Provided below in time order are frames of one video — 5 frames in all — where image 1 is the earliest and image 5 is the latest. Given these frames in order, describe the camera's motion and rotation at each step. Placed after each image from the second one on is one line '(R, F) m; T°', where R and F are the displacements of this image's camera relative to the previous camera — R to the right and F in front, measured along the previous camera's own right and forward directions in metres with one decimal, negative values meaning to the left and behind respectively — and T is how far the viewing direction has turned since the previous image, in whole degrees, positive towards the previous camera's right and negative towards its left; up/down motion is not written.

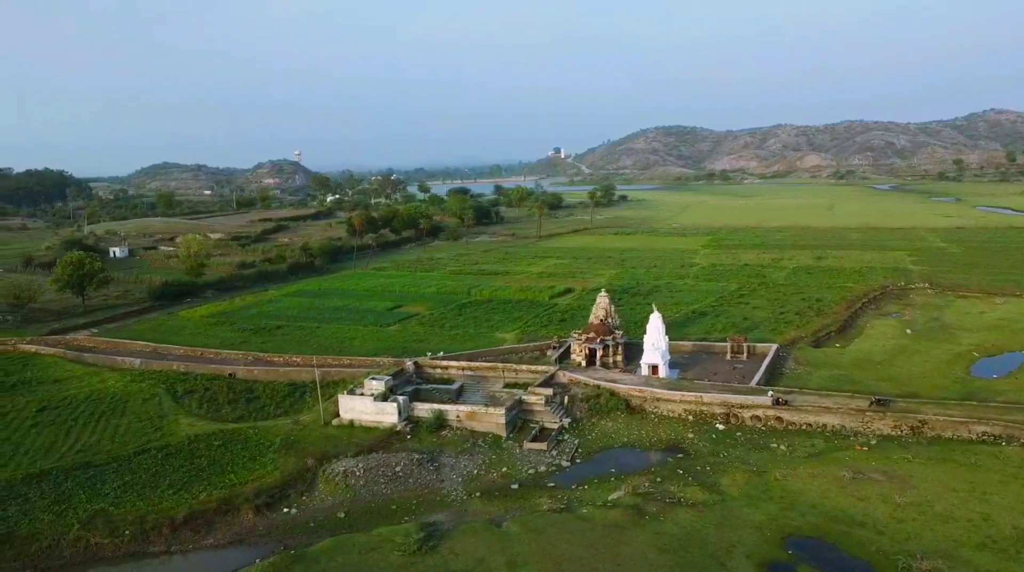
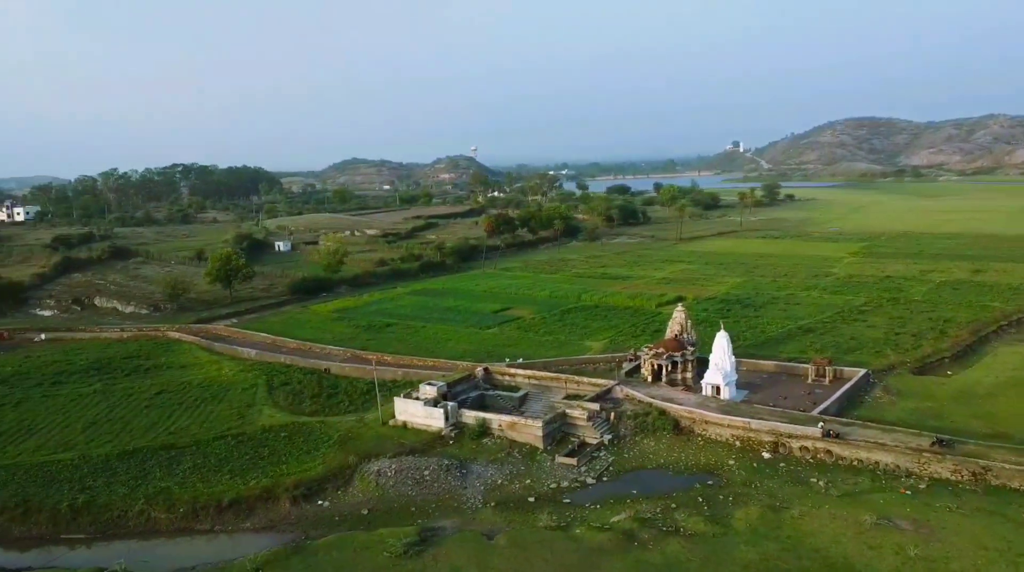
(+3.2, -0.1) m; -12°
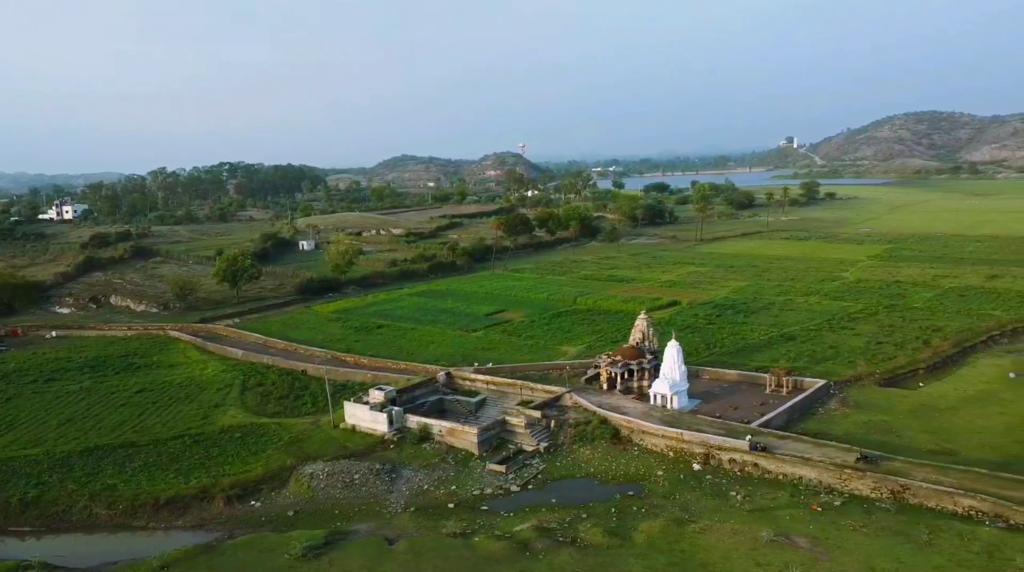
(+2.9, -0.3) m; -3°
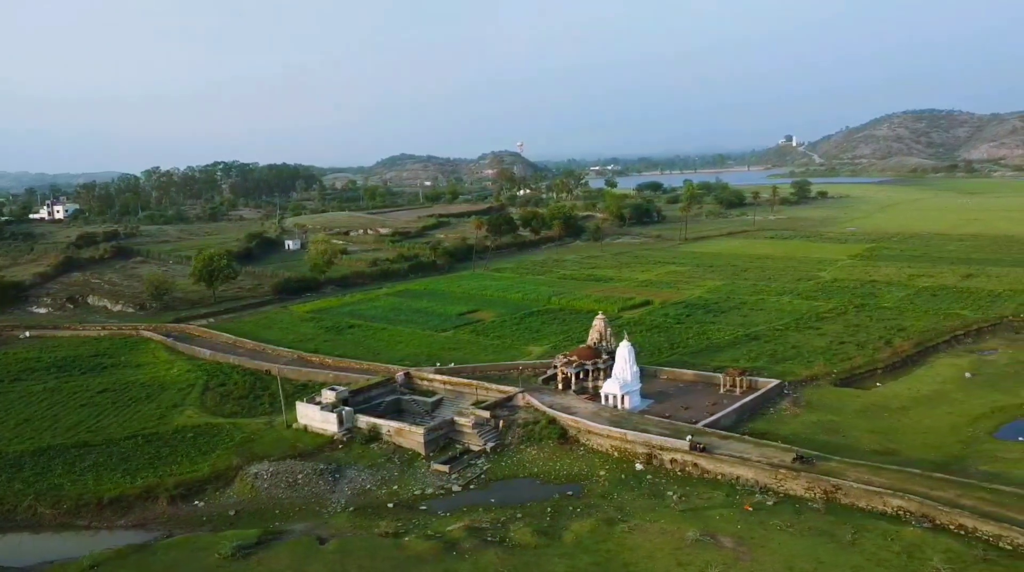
(+1.4, -0.1) m; 0°
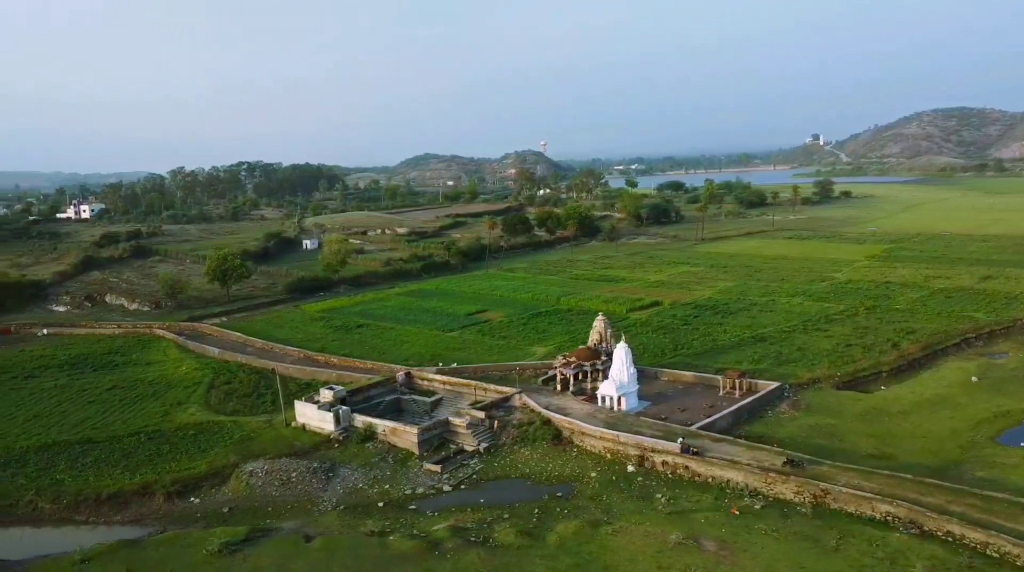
(+0.8, -0.1) m; -2°
